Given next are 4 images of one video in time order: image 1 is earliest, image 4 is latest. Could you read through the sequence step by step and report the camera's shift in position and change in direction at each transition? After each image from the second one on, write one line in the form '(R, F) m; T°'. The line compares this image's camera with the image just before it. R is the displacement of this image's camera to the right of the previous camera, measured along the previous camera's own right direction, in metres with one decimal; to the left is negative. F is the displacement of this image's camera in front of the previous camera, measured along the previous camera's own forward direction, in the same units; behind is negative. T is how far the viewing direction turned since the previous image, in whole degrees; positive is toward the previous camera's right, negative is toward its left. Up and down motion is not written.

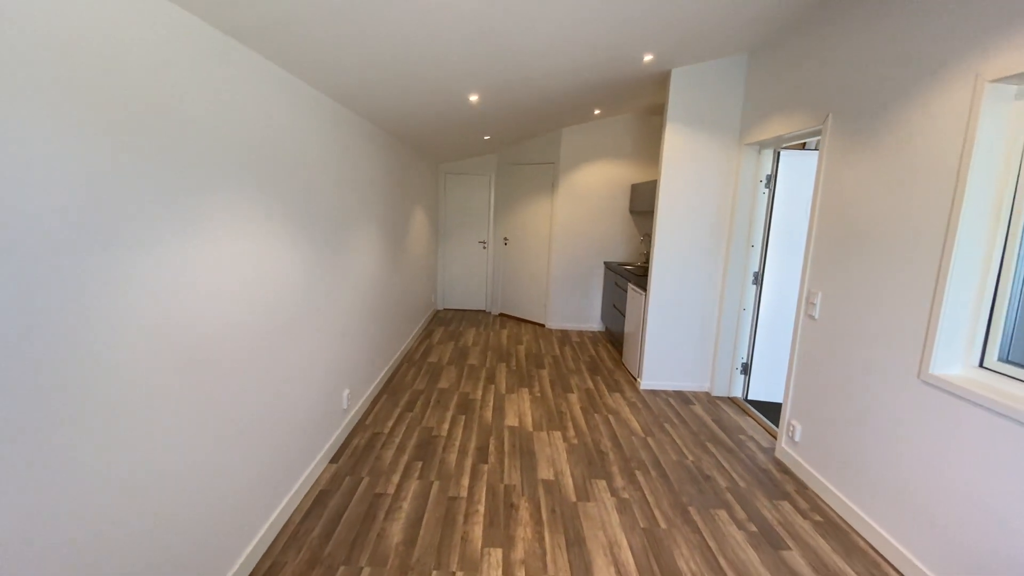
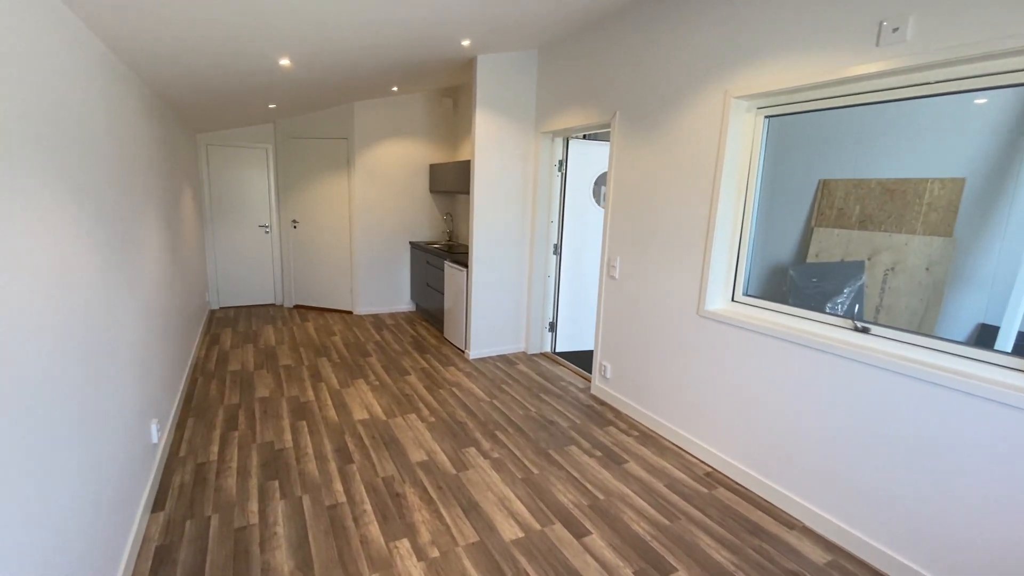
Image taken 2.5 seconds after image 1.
(-0.5, +0.1) m; +27°
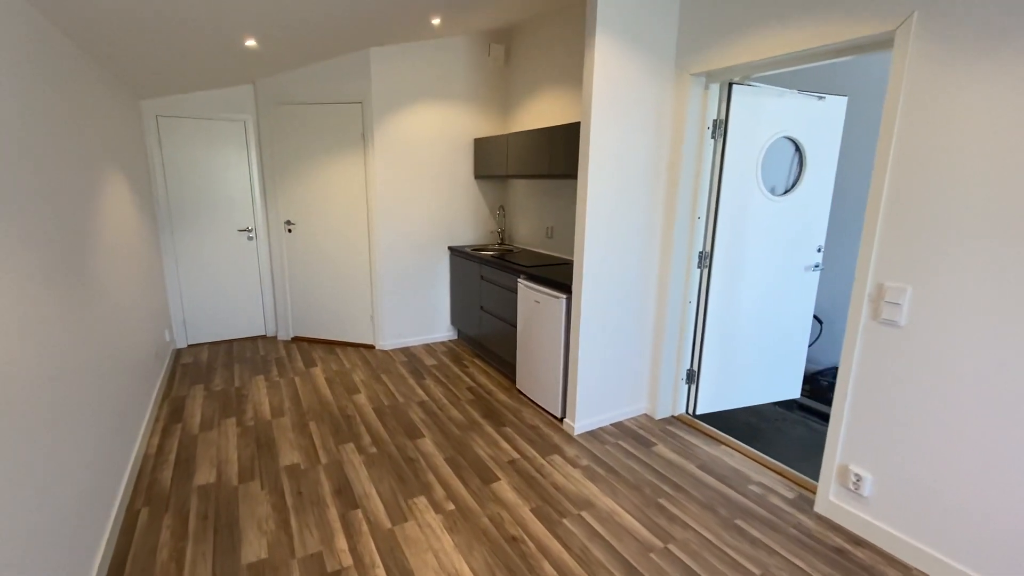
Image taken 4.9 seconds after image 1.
(-0.8, +1.5) m; +1°
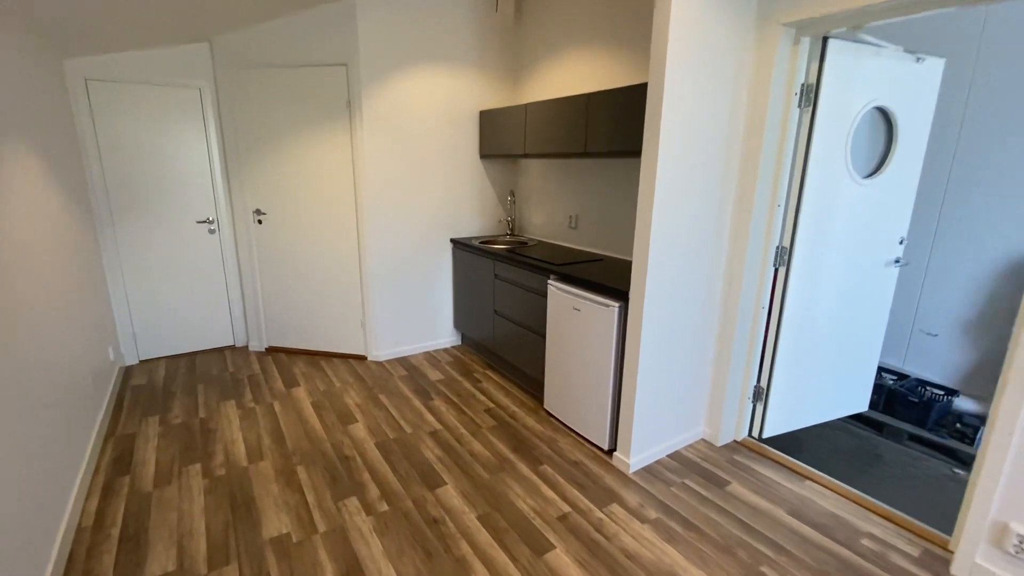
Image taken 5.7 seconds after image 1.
(-0.3, +0.6) m; +3°
